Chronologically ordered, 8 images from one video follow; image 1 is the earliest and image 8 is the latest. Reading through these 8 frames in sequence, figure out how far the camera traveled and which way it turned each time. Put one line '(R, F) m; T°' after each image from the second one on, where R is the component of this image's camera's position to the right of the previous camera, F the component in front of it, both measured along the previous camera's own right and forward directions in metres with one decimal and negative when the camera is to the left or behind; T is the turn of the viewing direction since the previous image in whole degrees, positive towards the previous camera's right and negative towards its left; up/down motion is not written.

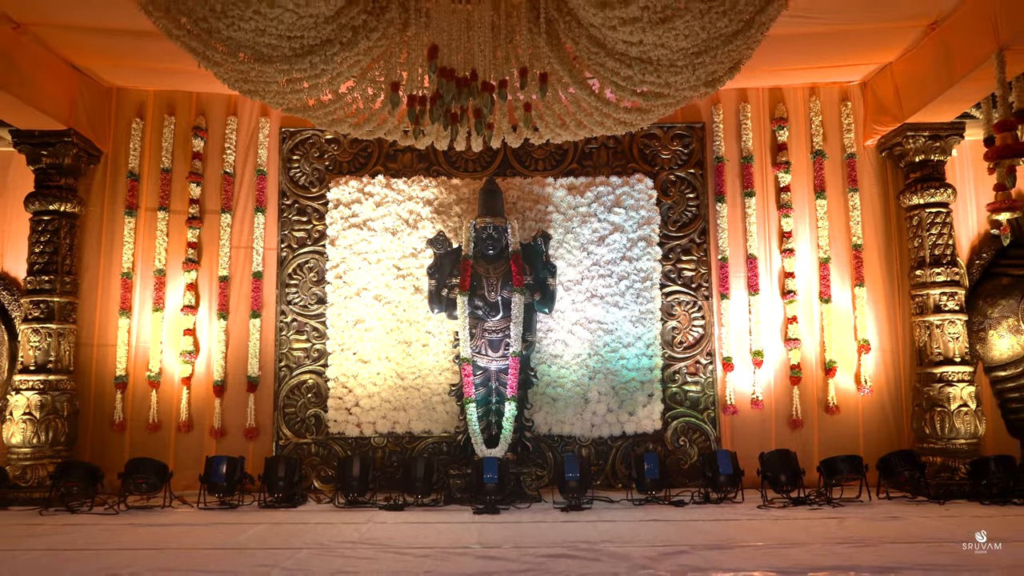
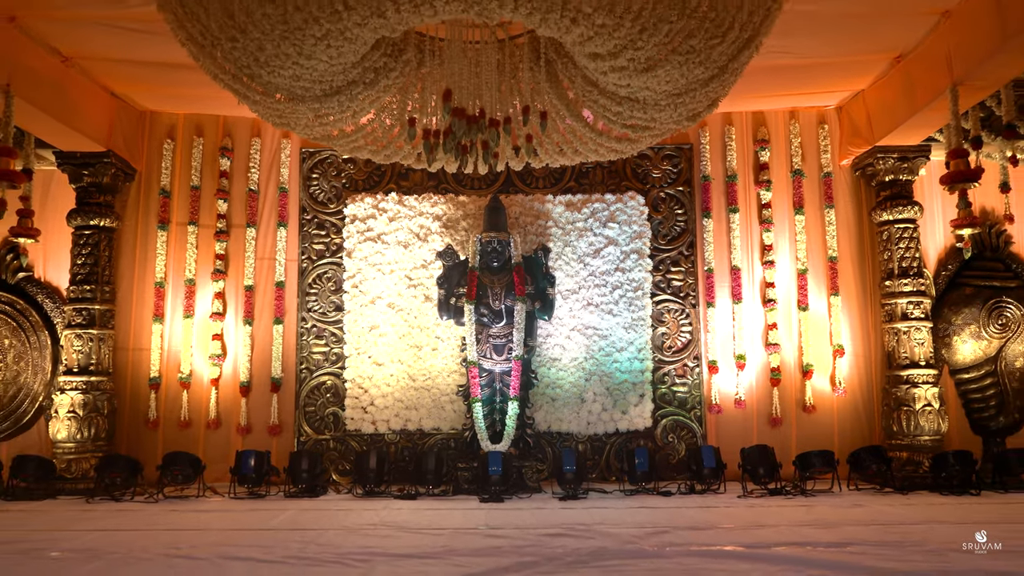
(0.0, -0.4) m; 0°
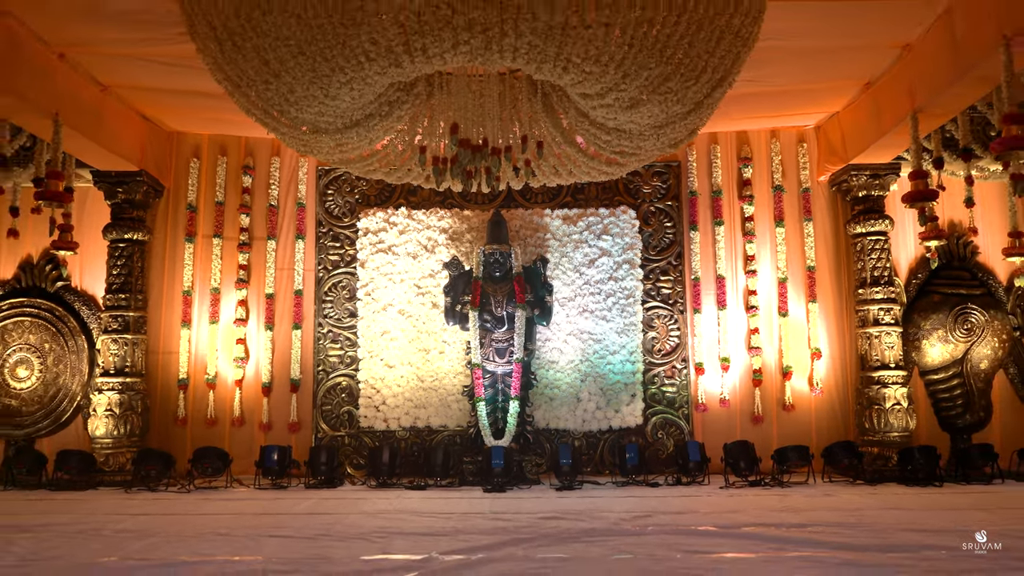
(0.0, -0.4) m; 0°
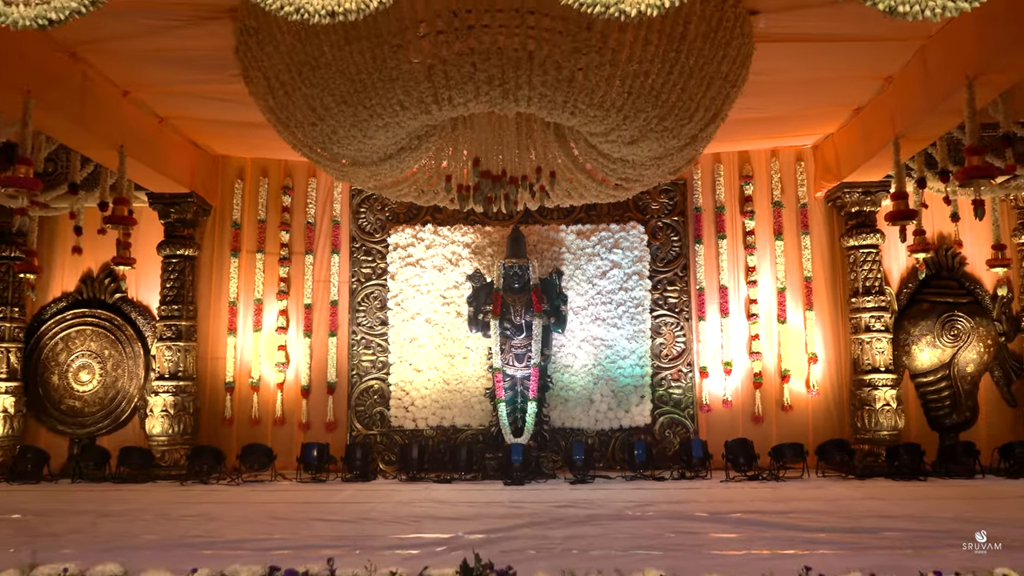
(0.0, -0.5) m; -1°
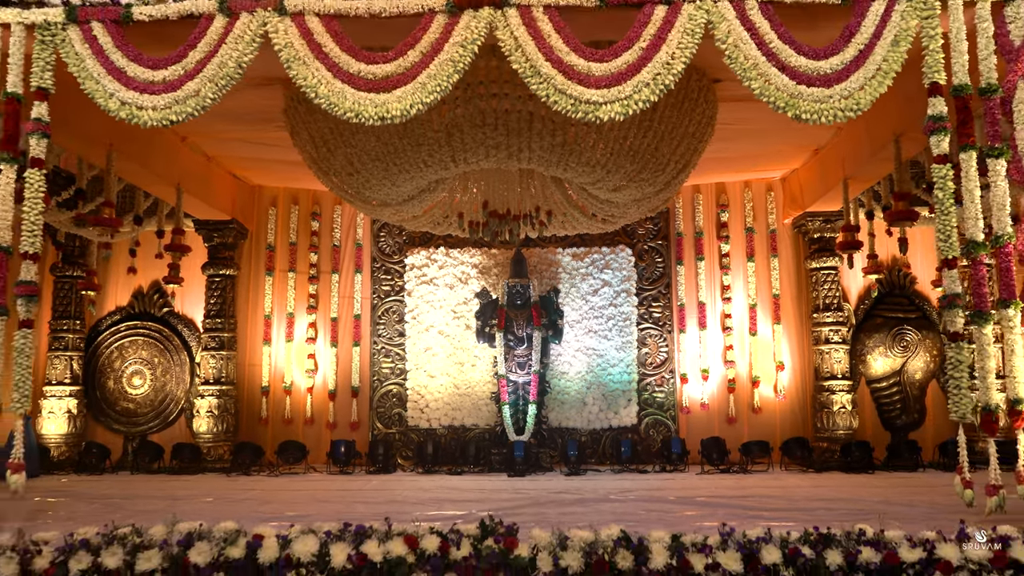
(0.0, -0.8) m; 0°
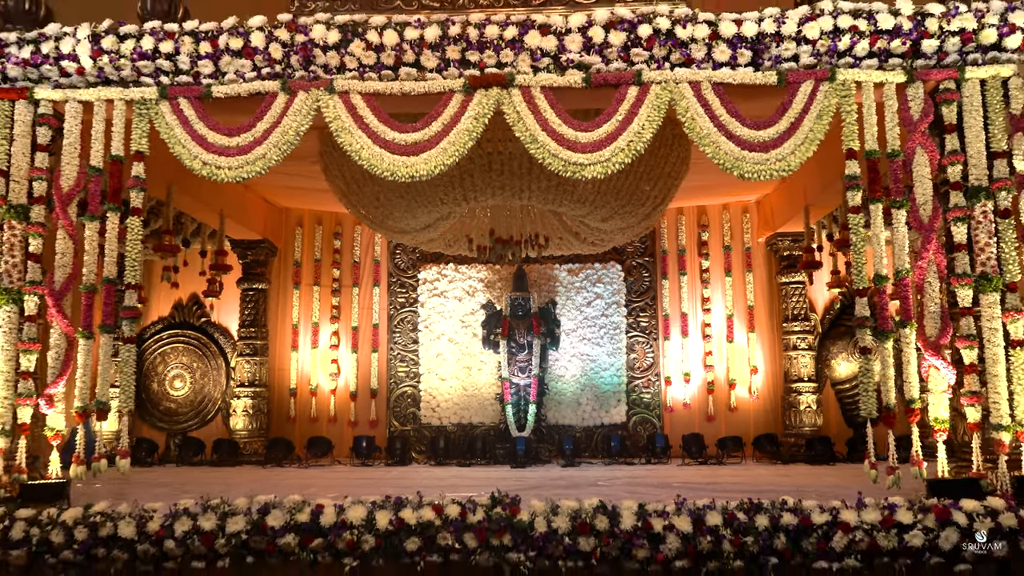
(0.0, -0.8) m; 0°
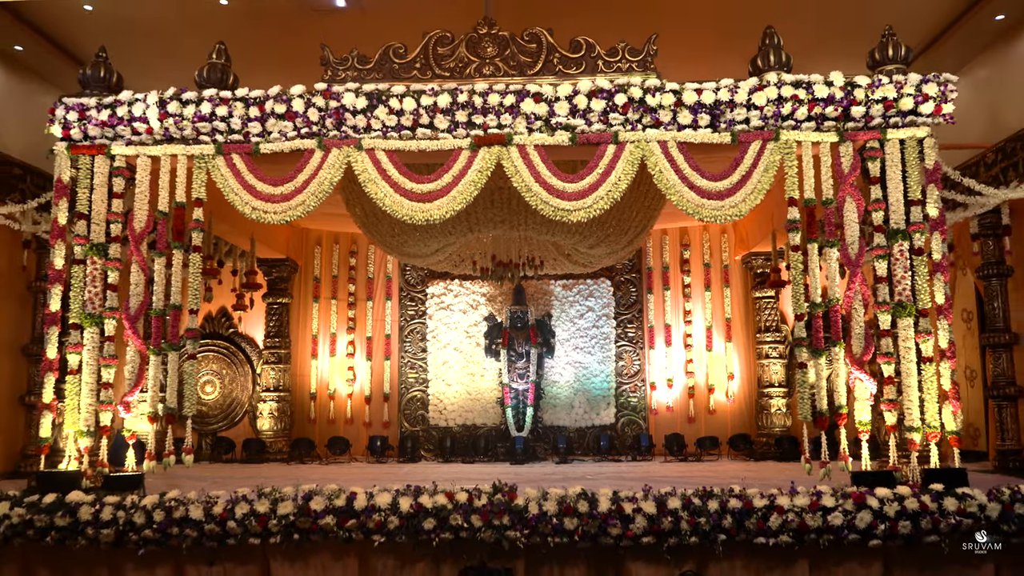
(0.0, -0.8) m; 0°
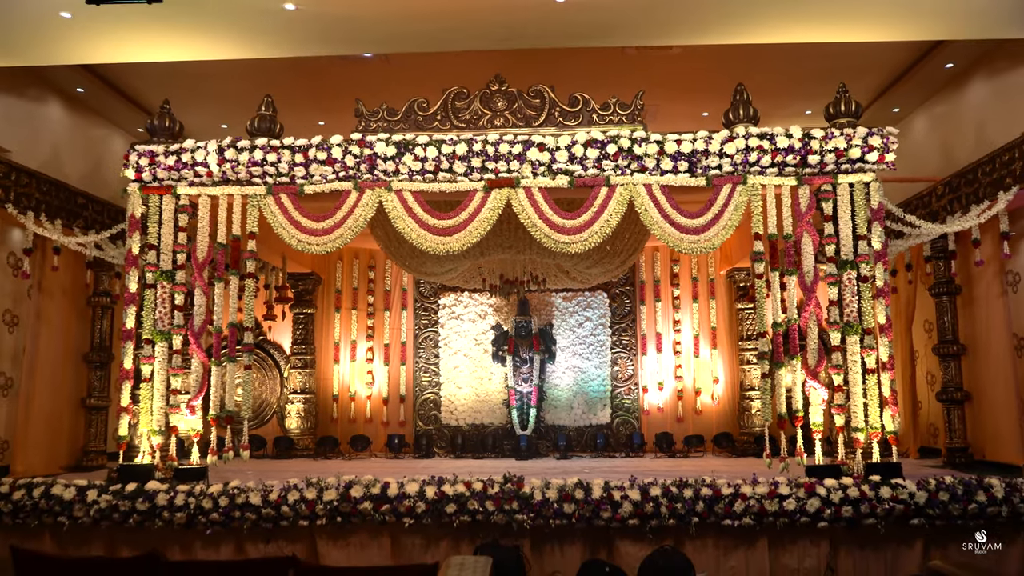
(0.0, -0.8) m; 0°
